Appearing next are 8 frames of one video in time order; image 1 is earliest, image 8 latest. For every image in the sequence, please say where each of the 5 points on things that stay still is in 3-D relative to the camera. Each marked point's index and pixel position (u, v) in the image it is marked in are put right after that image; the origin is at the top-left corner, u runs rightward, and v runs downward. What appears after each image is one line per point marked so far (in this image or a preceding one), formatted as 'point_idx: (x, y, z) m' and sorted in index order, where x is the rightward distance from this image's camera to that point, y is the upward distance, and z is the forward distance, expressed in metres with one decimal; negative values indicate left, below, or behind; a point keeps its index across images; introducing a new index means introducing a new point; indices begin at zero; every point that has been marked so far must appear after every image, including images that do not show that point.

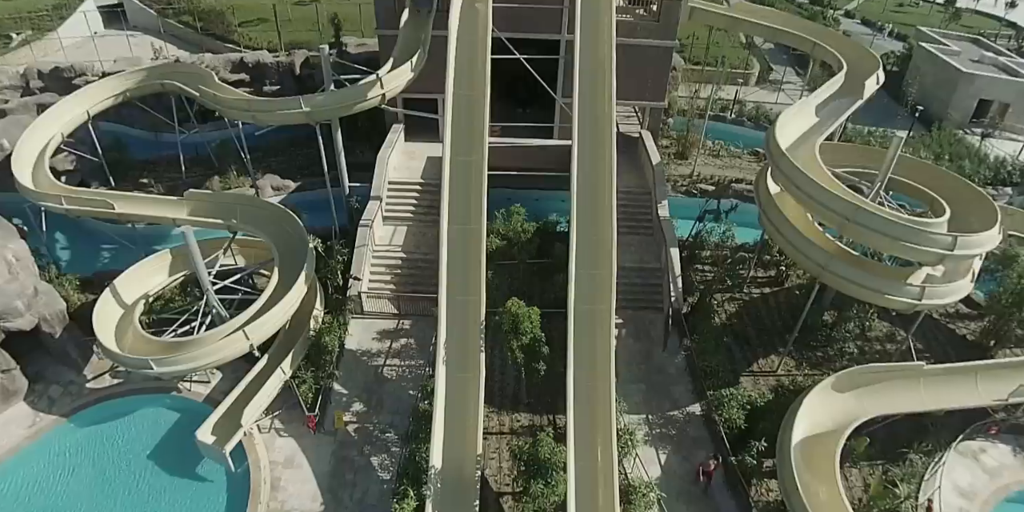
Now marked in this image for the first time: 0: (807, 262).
0: (+7.7, -0.1, +13.8) m
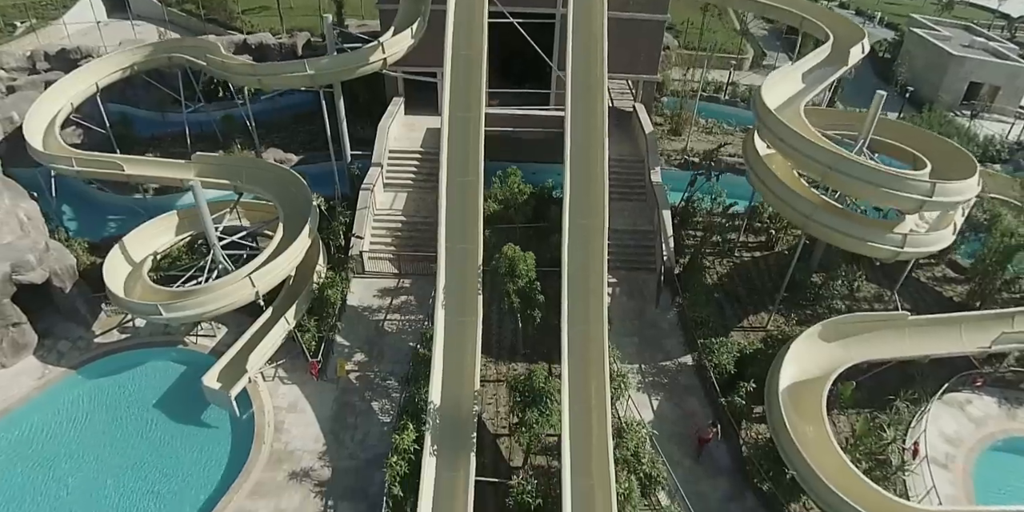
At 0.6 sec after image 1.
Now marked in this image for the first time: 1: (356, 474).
0: (+7.6, +1.2, +14.3) m
1: (-3.6, -5.0, +12.3) m
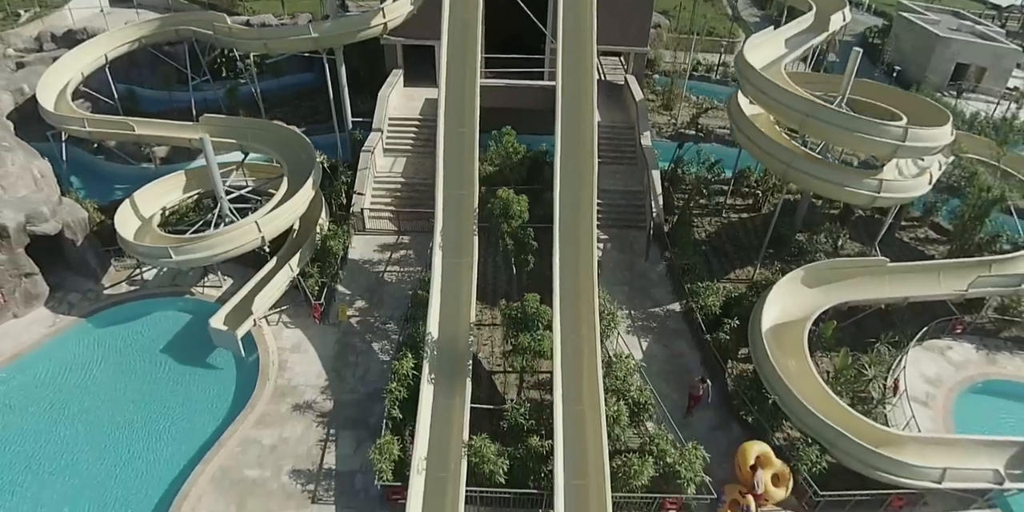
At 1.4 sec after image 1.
0: (+7.4, +2.6, +14.9) m
1: (-3.7, -3.6, +12.8) m
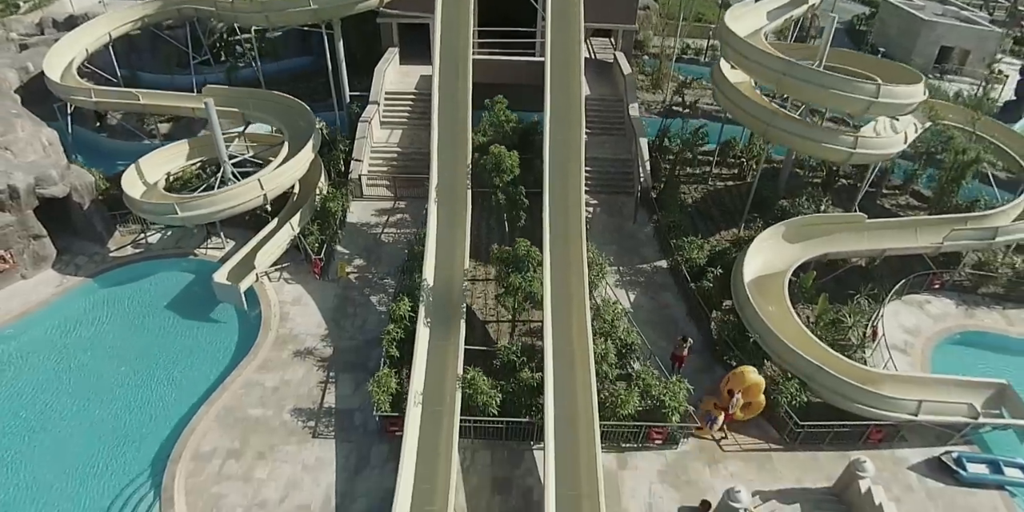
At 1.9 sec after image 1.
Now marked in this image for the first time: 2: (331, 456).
0: (+7.2, +3.9, +15.6) m
1: (-3.9, -2.4, +13.3) m
2: (-3.9, -4.3, +11.4) m
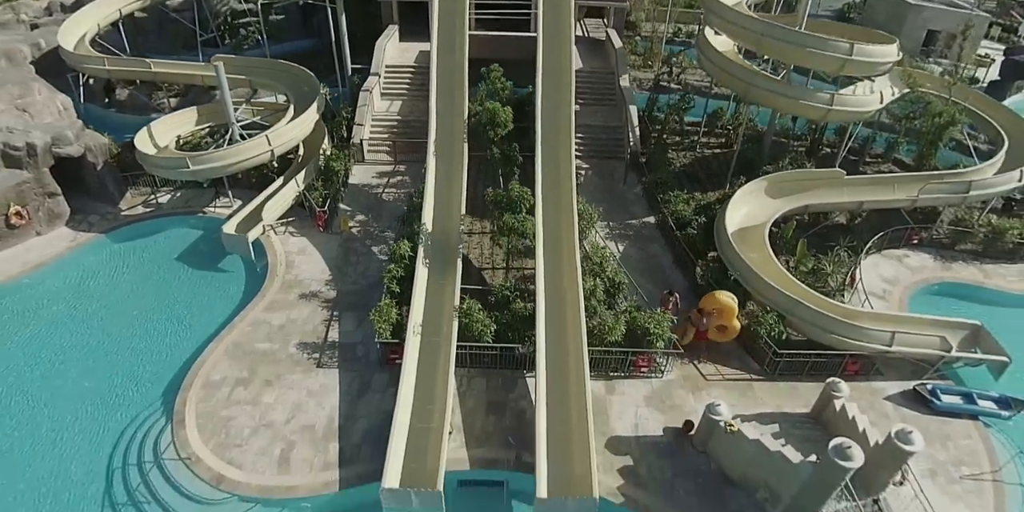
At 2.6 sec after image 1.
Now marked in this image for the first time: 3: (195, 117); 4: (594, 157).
0: (+7.0, +5.3, +16.3) m
1: (-4.1, -1.0, +14.0) m
2: (-4.0, -2.9, +12.0) m
3: (-10.6, +4.7, +17.7) m
4: (+2.9, +3.5, +18.9) m
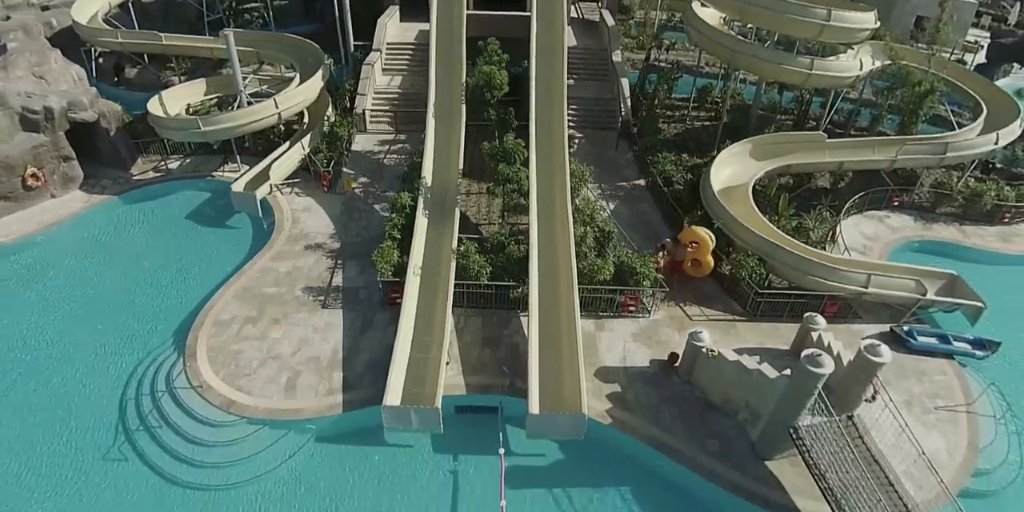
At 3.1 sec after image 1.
0: (+6.9, +6.6, +17.1) m
1: (-4.2, +0.3, +14.6) m
2: (-4.2, -1.5, +12.7) m
3: (-10.8, +5.9, +18.4) m
4: (+2.8, +4.8, +19.6) m
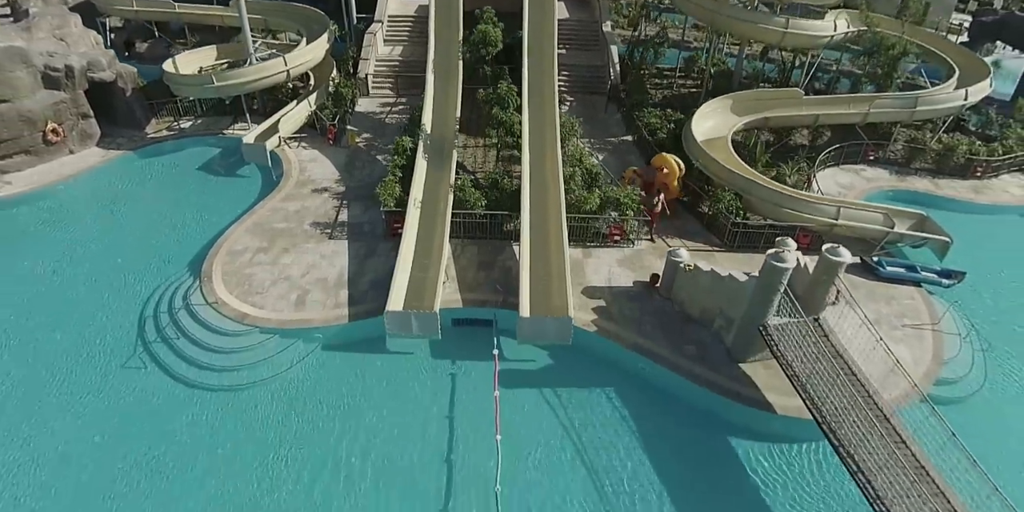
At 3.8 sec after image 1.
0: (+6.7, +8.3, +18.1) m
1: (-4.4, +2.0, +15.6) m
2: (-4.3, +0.2, +13.6) m
3: (-11.0, +7.5, +19.5) m
4: (+2.6, +6.4, +20.6) m
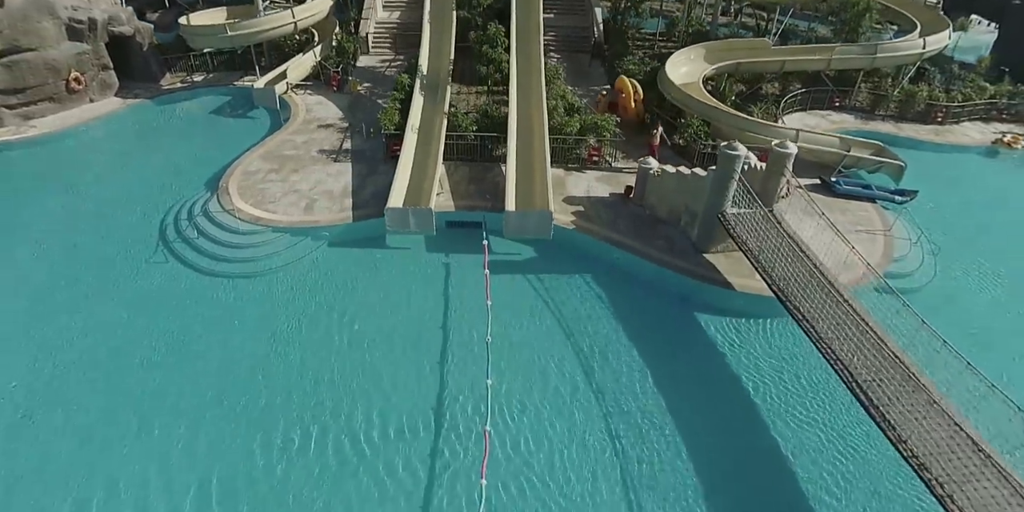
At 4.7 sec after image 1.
0: (+6.3, +10.6, +19.6) m
1: (-4.7, +4.2, +16.9) m
2: (-4.7, +2.5, +14.9) m
3: (-11.4, +9.6, +20.9) m
4: (+2.2, +8.6, +22.1) m
